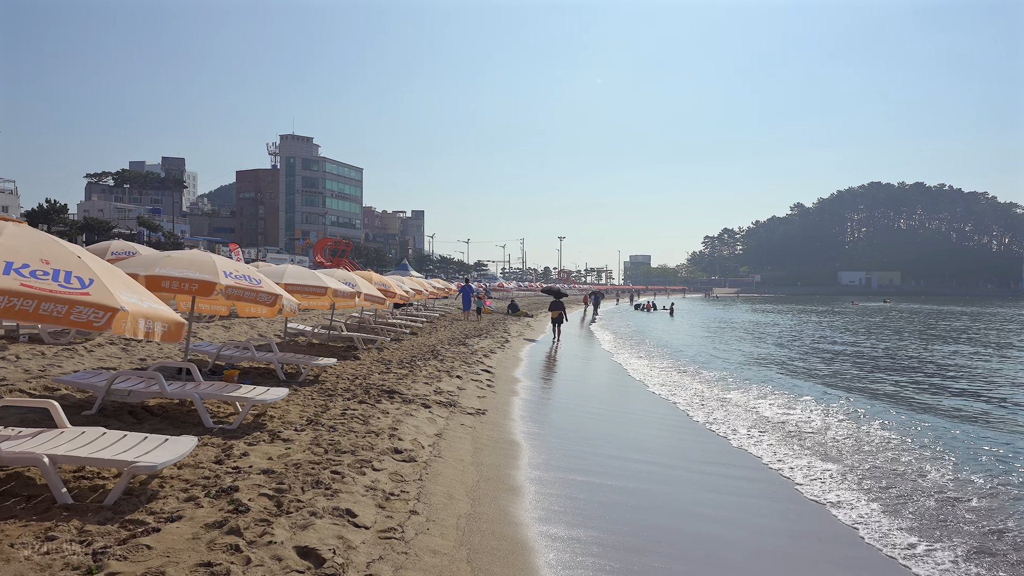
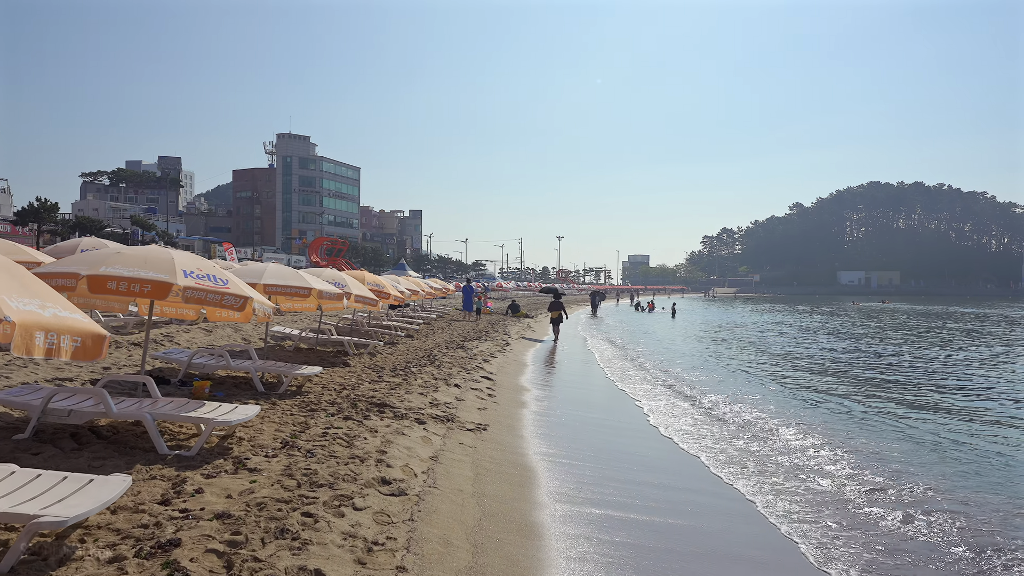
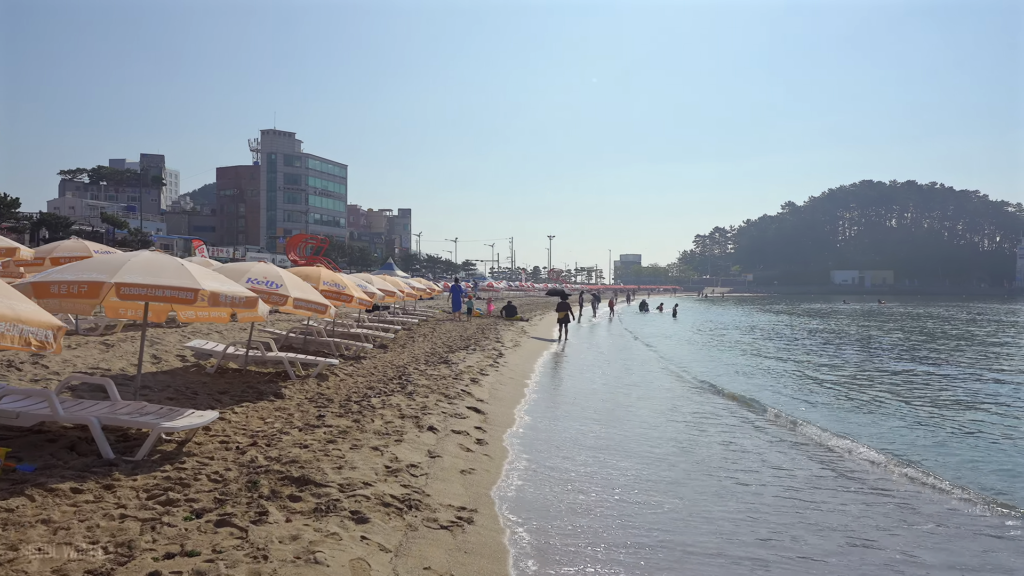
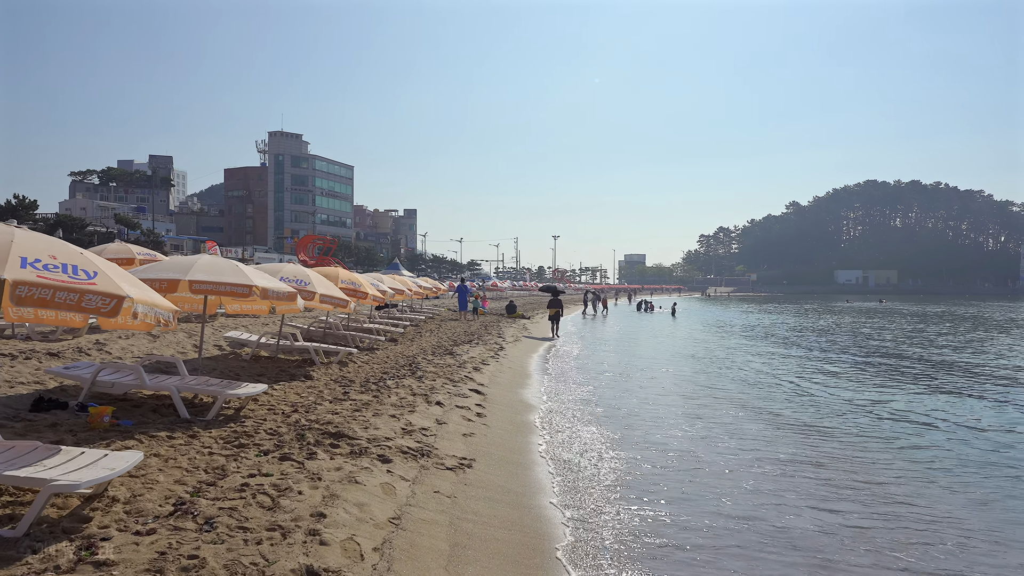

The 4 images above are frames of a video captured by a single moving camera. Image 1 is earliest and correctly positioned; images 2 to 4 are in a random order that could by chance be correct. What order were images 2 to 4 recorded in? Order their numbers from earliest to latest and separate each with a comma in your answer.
2, 4, 3
